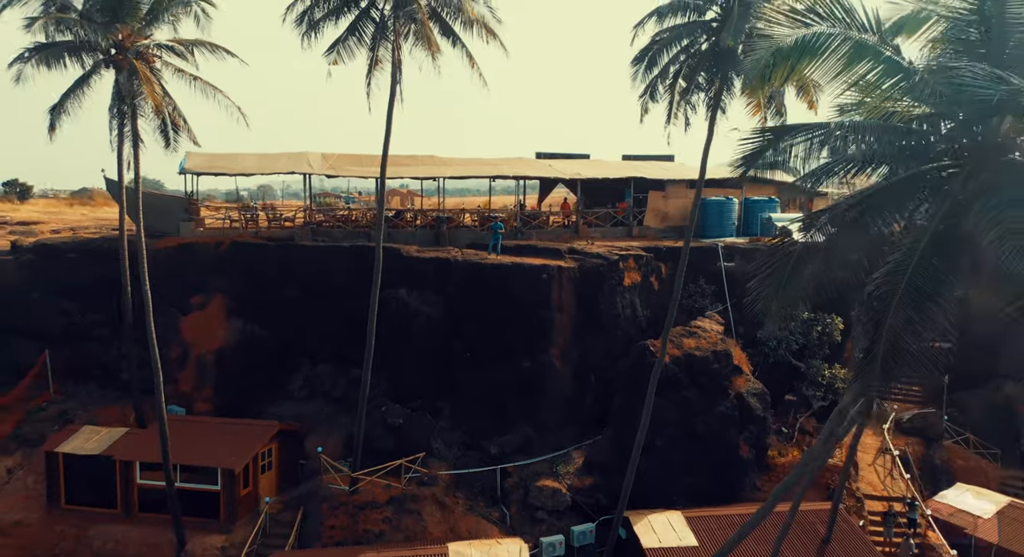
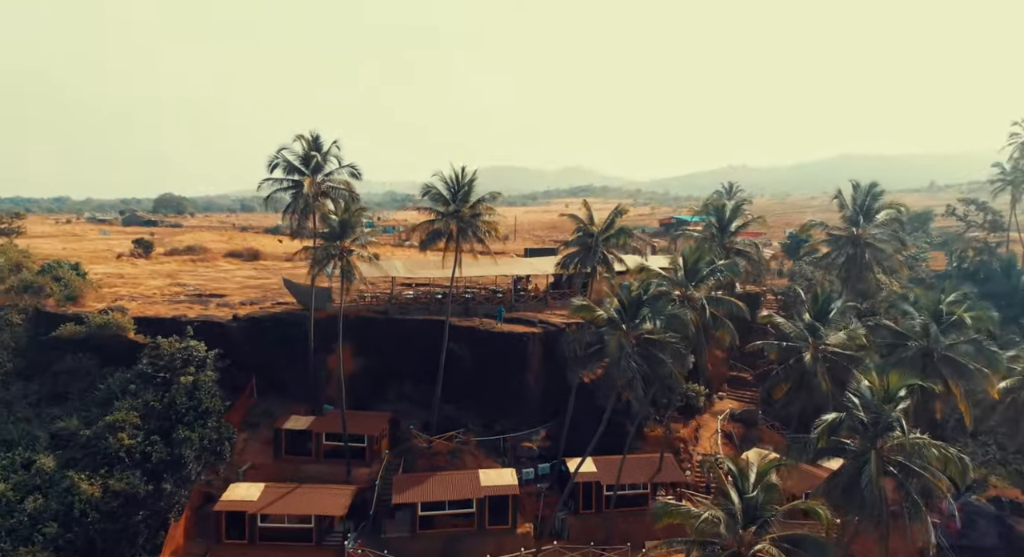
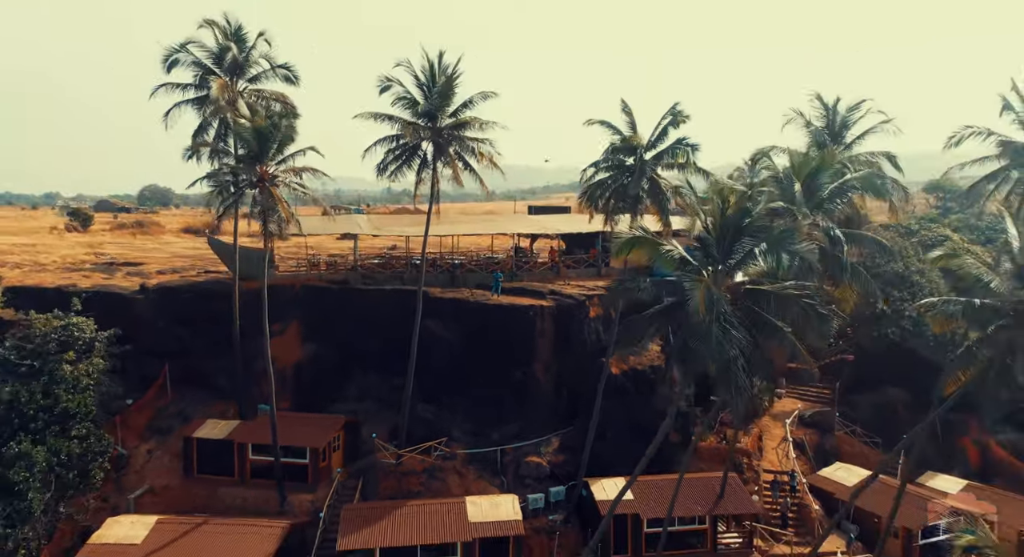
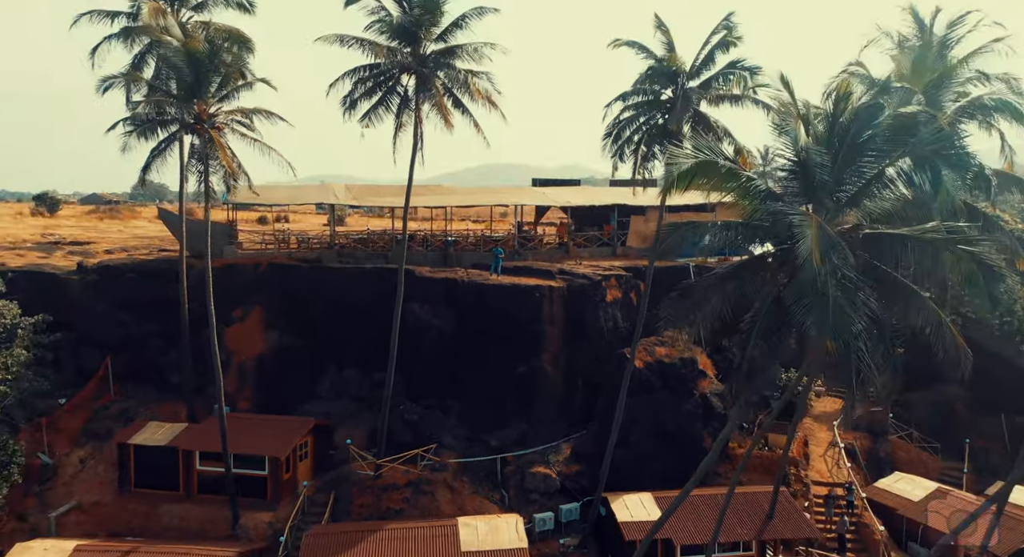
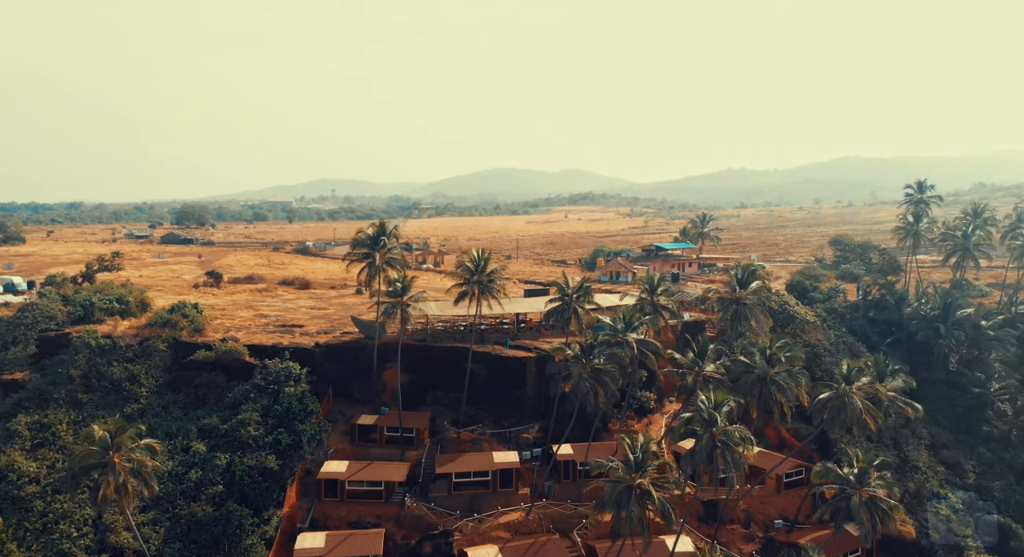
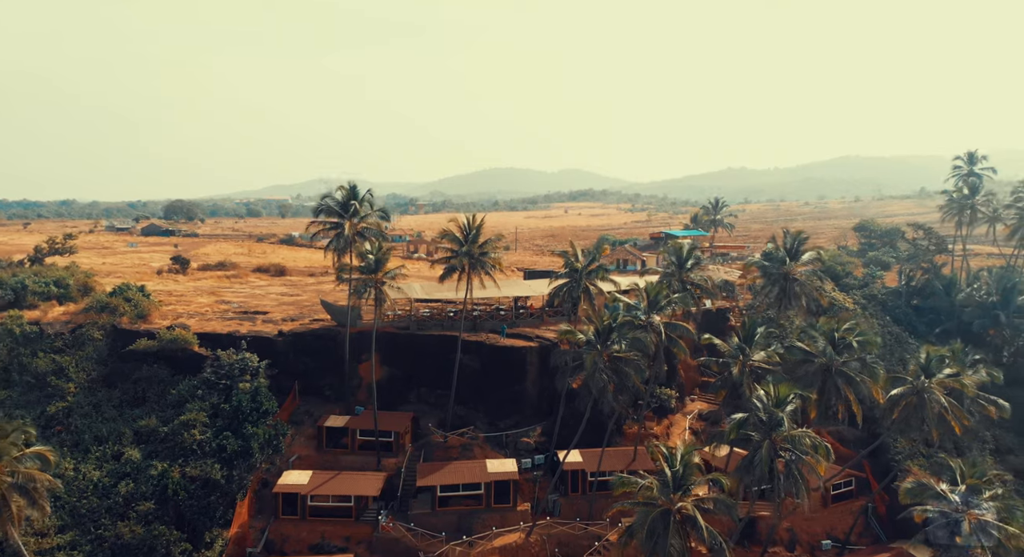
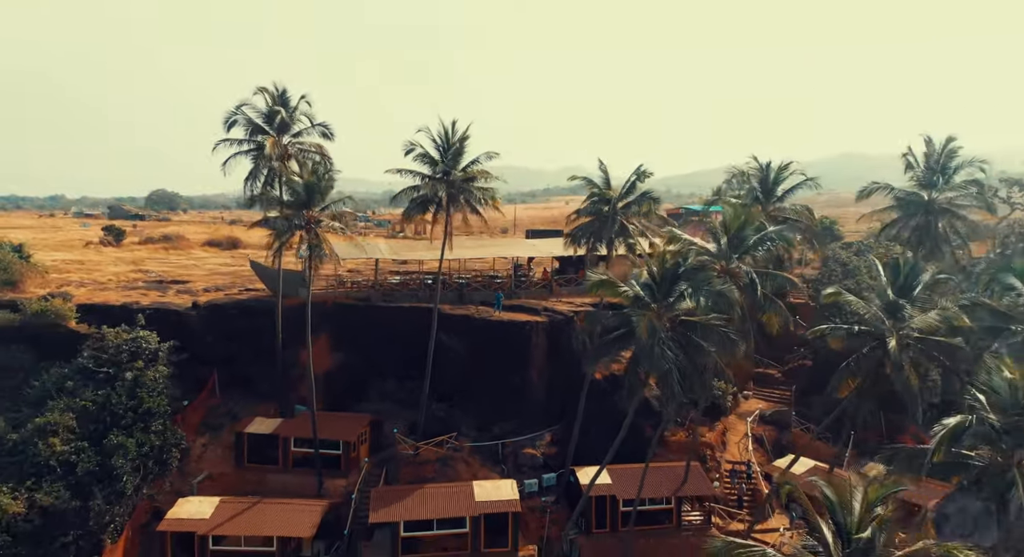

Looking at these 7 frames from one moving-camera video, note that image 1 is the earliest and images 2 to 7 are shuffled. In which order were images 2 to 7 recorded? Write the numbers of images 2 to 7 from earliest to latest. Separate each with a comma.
4, 3, 7, 2, 6, 5
